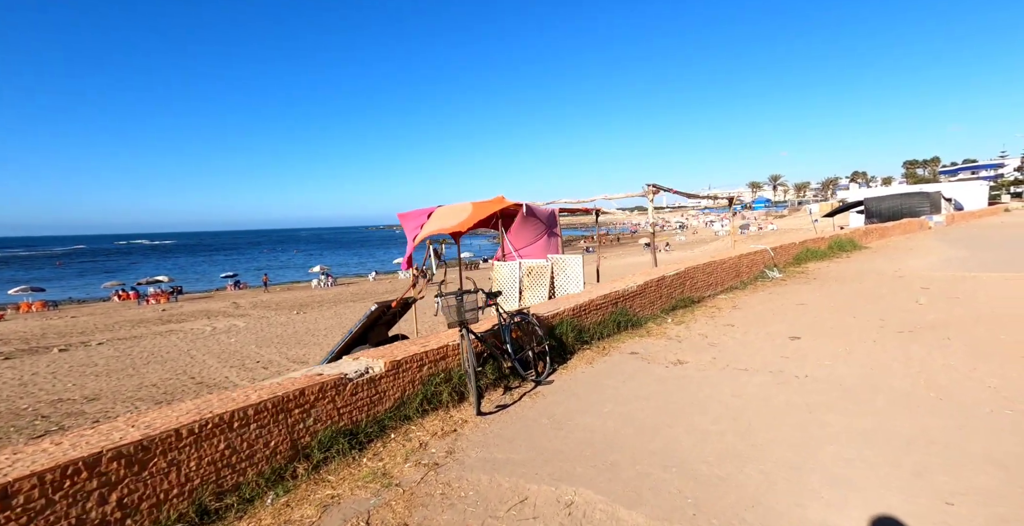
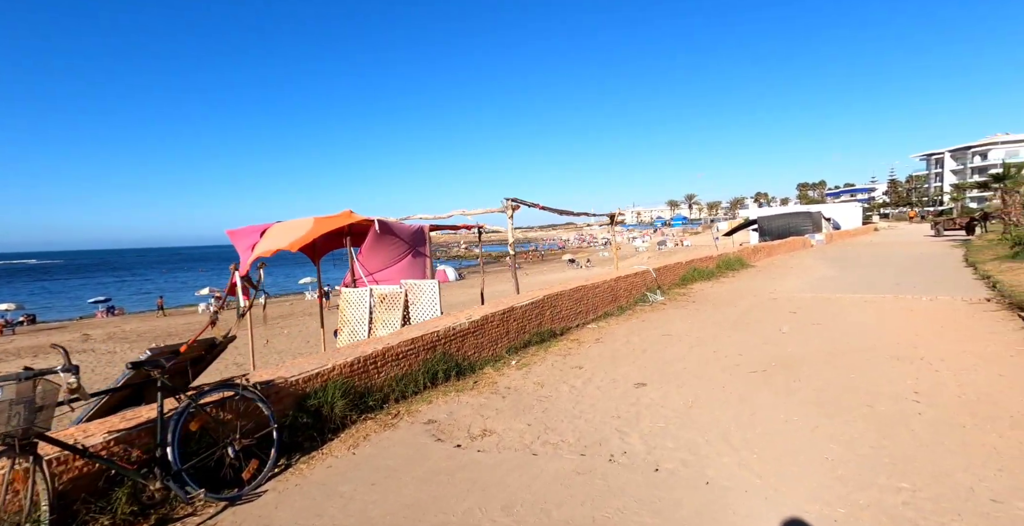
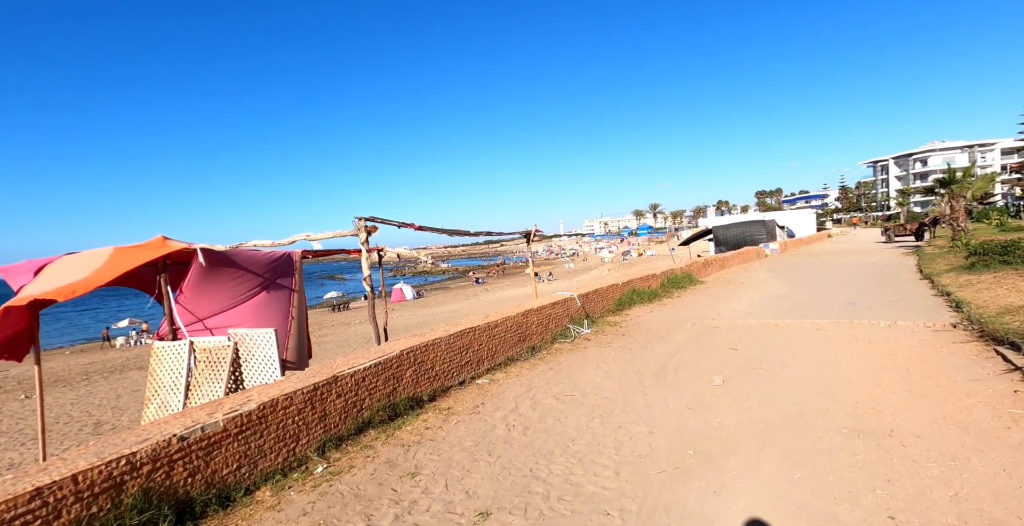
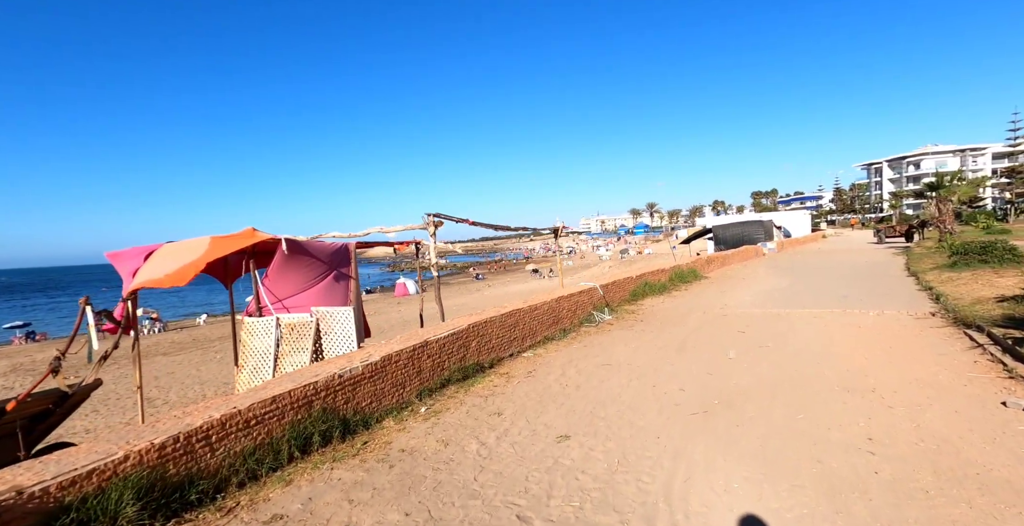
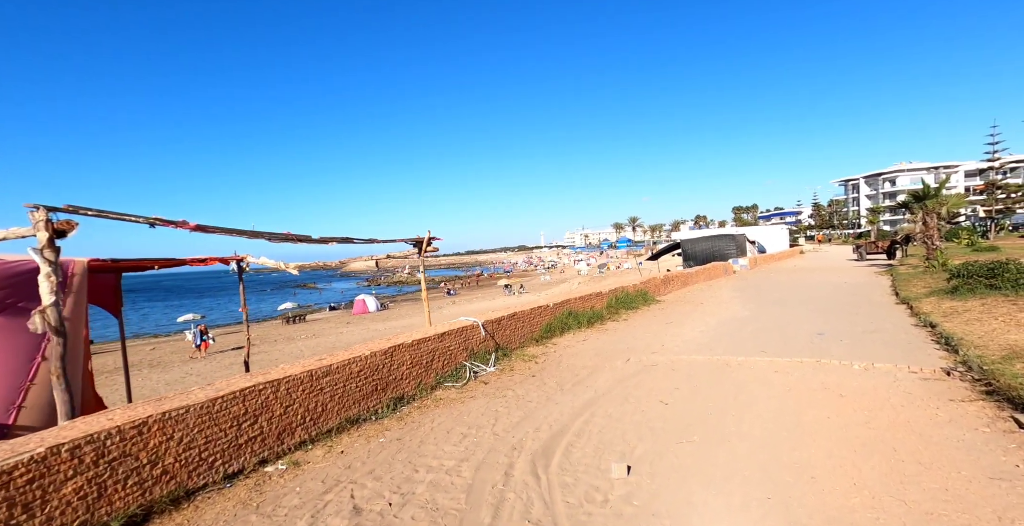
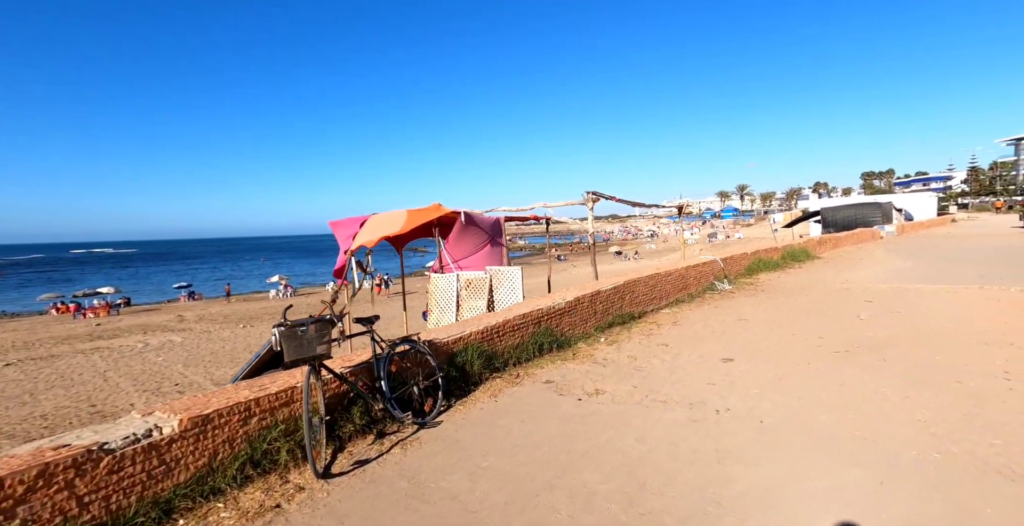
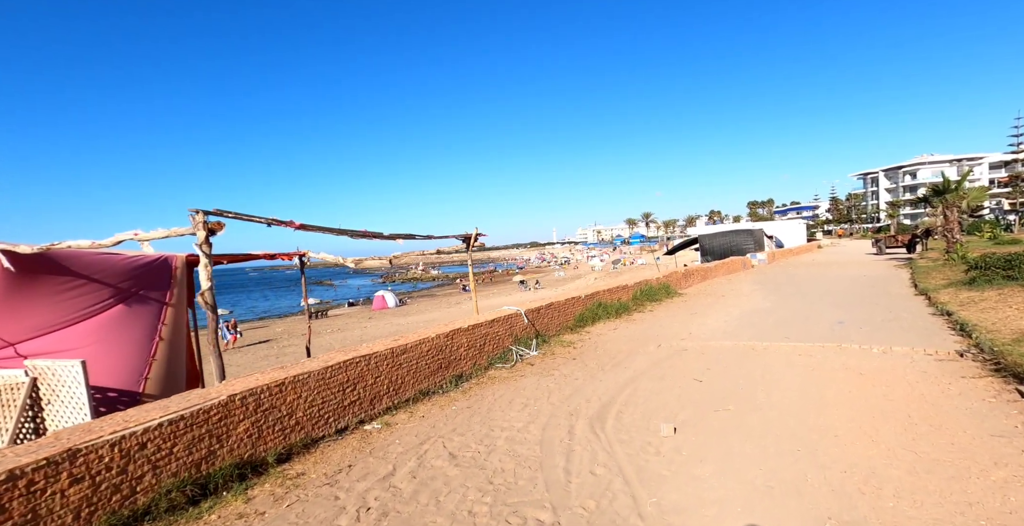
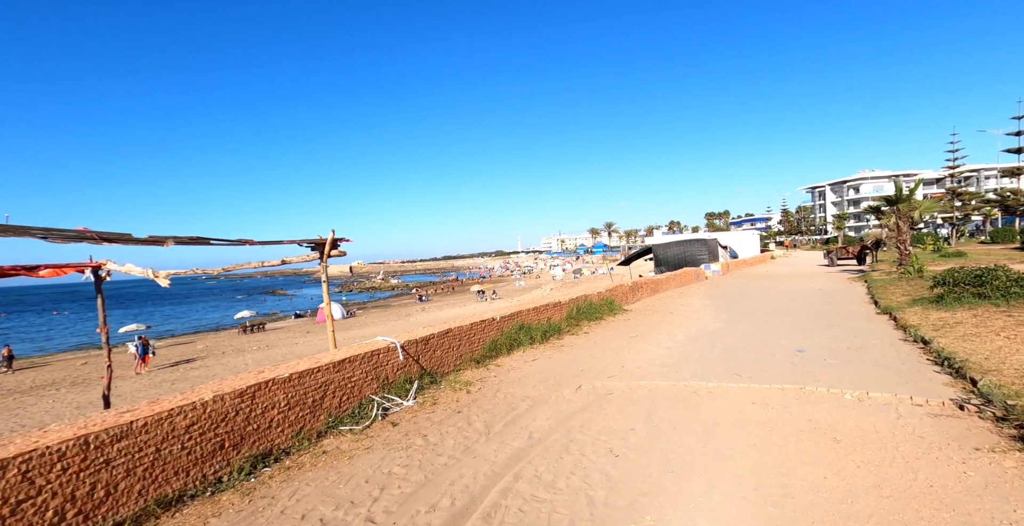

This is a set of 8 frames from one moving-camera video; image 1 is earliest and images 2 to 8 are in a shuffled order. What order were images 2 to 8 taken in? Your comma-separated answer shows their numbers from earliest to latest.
6, 2, 4, 3, 7, 5, 8
